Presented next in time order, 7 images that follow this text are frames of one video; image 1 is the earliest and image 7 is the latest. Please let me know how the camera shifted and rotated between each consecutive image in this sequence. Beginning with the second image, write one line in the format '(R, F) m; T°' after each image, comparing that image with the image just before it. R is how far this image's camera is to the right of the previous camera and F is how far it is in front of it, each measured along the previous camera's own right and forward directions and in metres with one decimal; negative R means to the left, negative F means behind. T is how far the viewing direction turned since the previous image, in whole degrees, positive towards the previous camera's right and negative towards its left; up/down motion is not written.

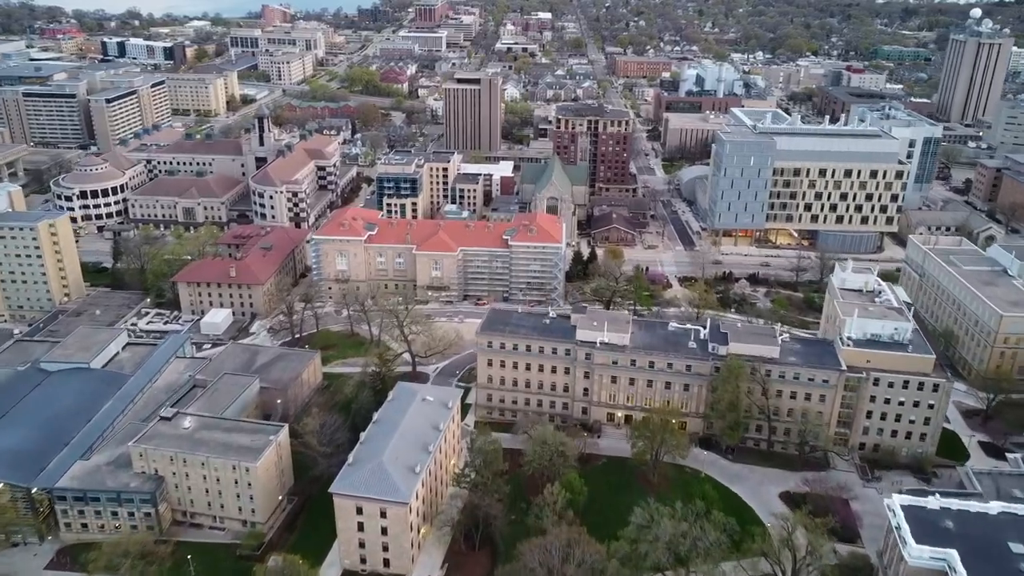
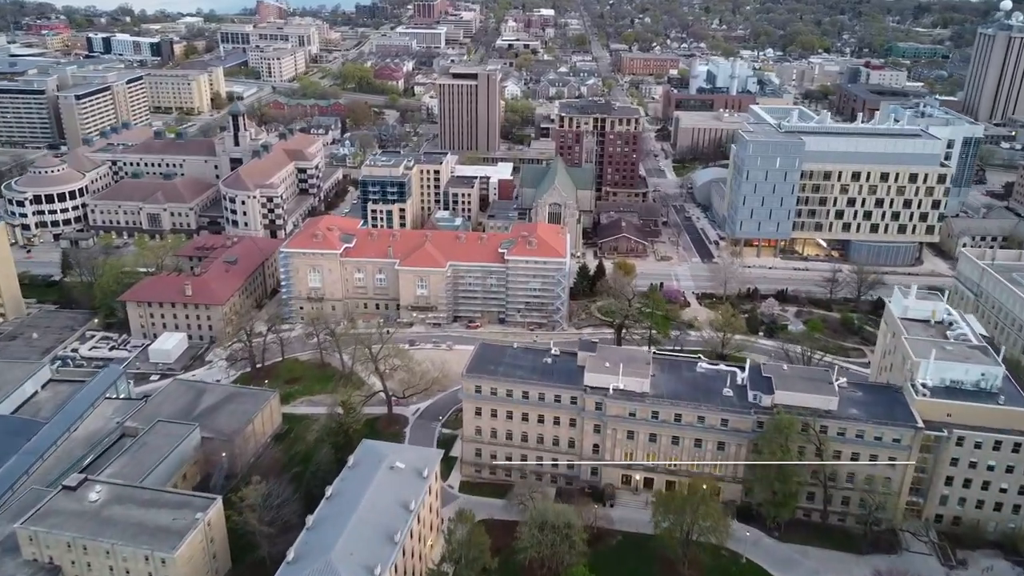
(+0.7, +15.6) m; 0°
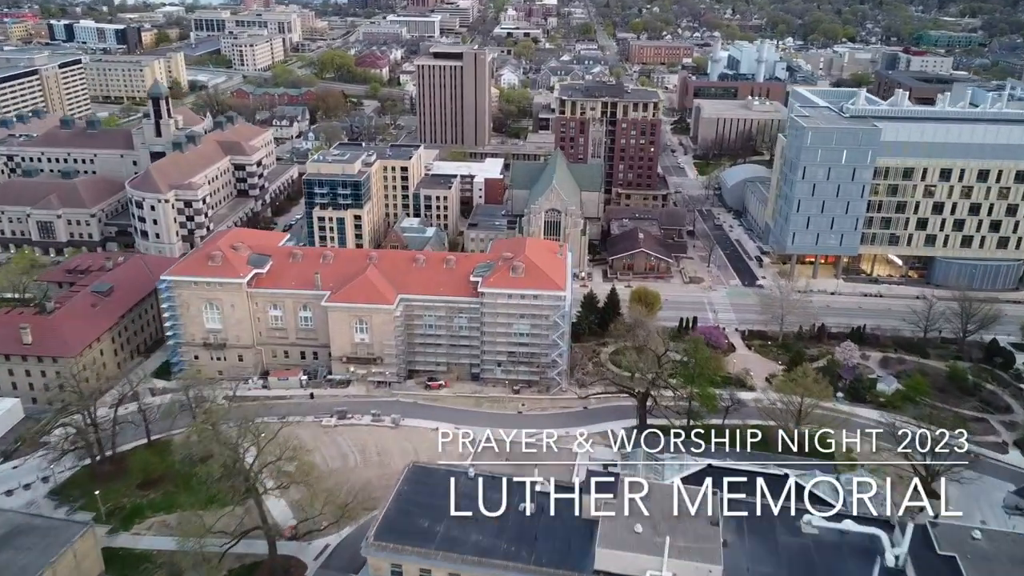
(+2.4, +31.8) m; 0°
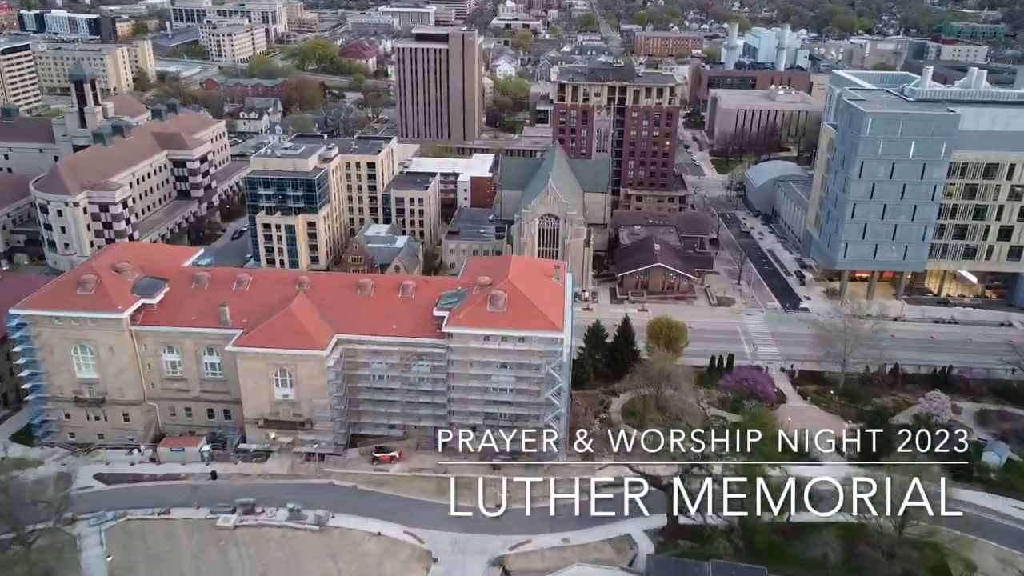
(+1.5, +20.6) m; 0°
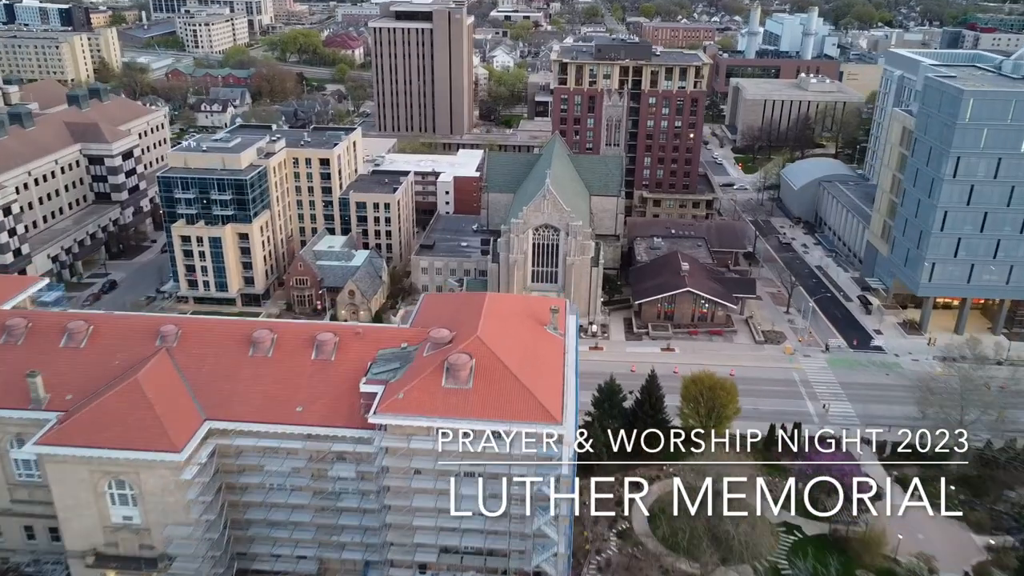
(+1.3, +20.3) m; 0°
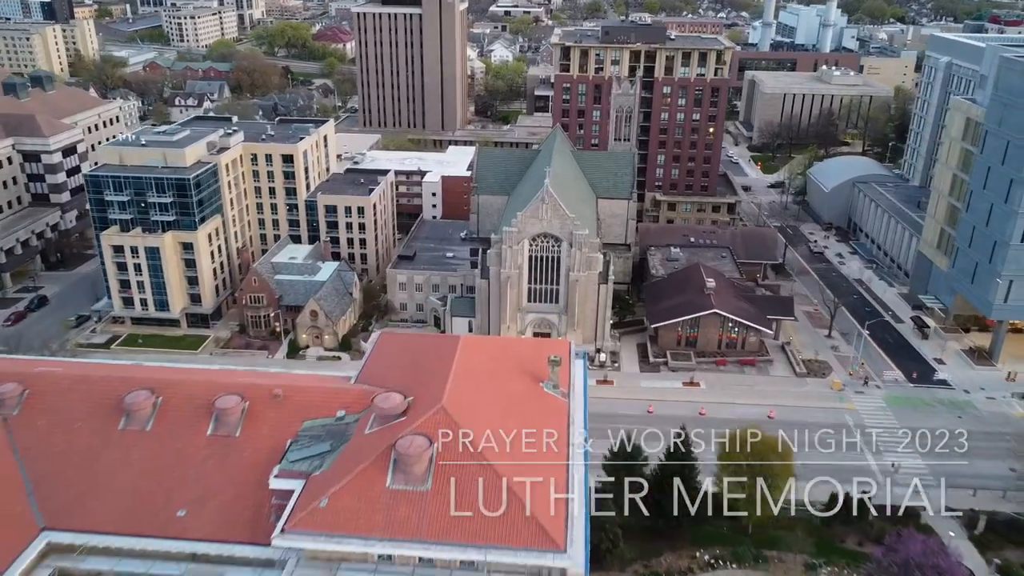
(+0.6, +11.4) m; 0°
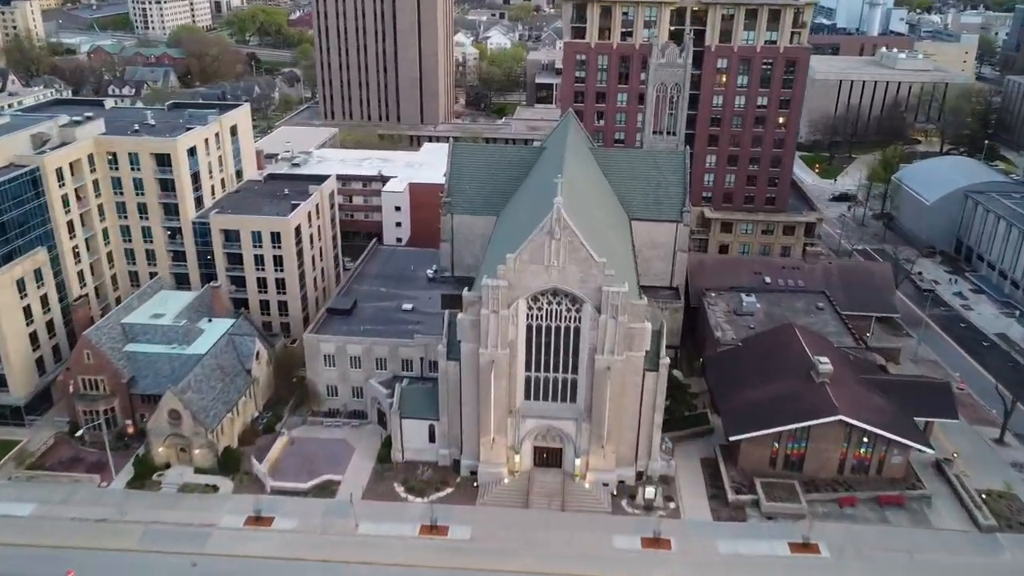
(+0.5, +23.5) m; 0°
